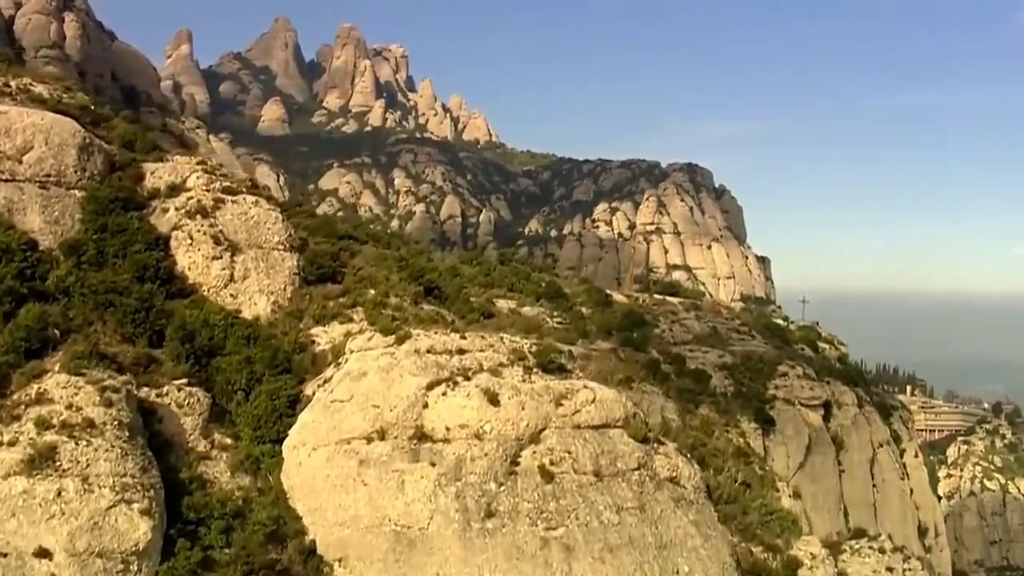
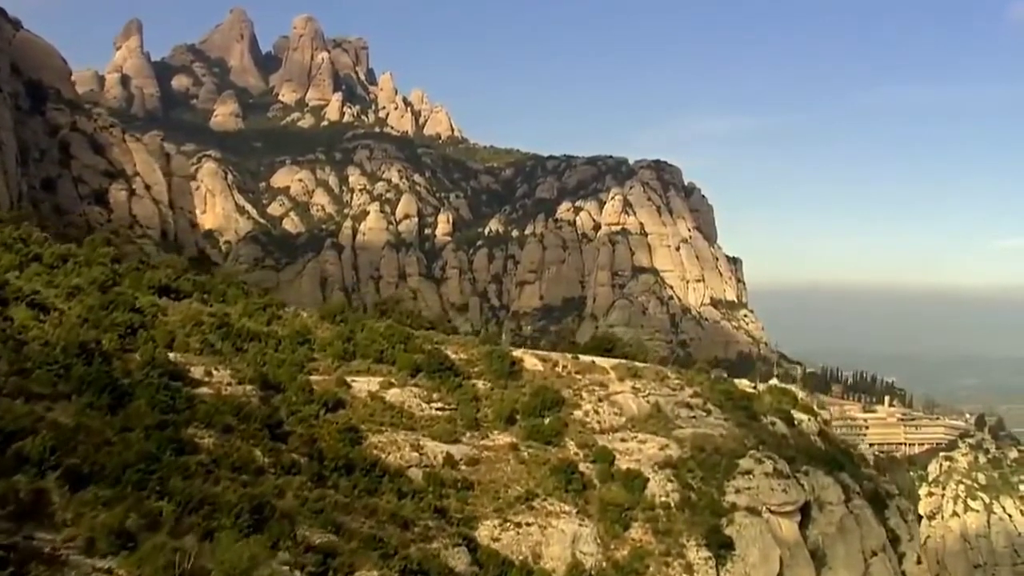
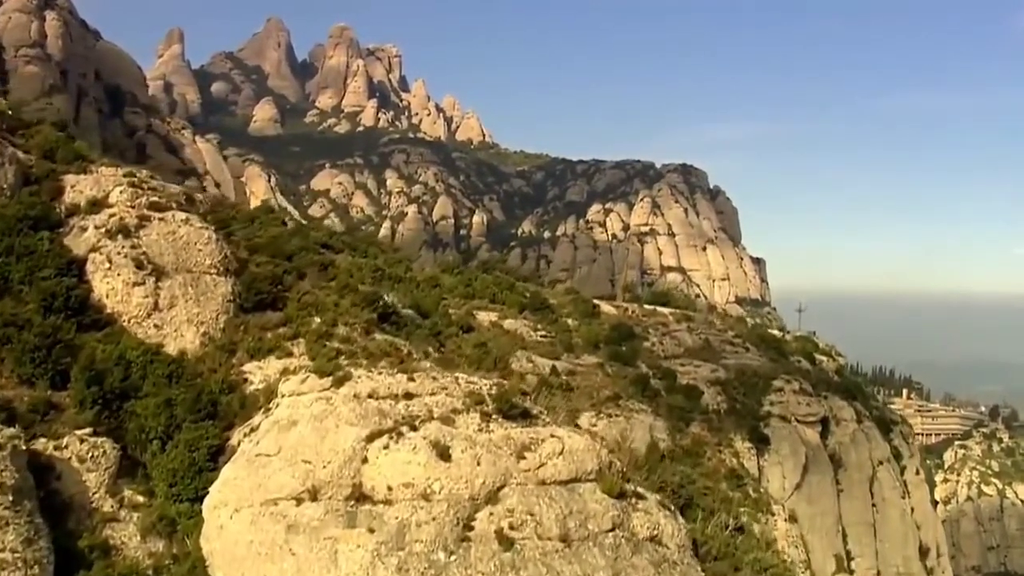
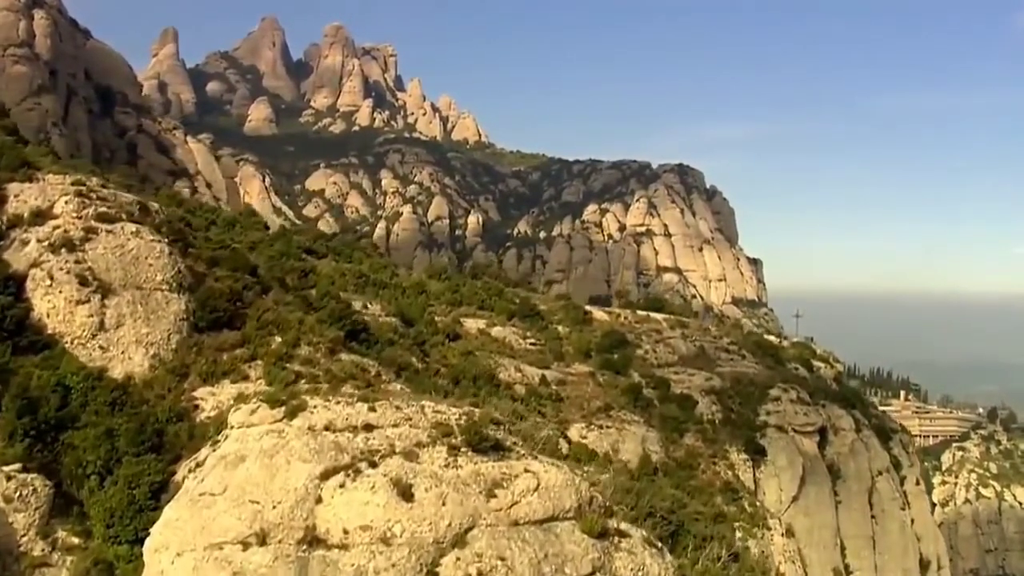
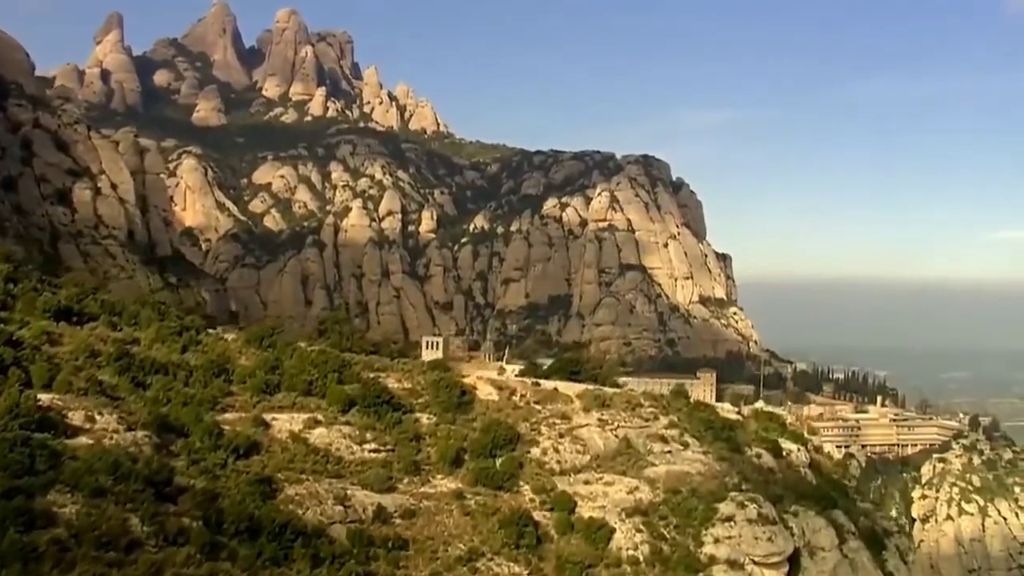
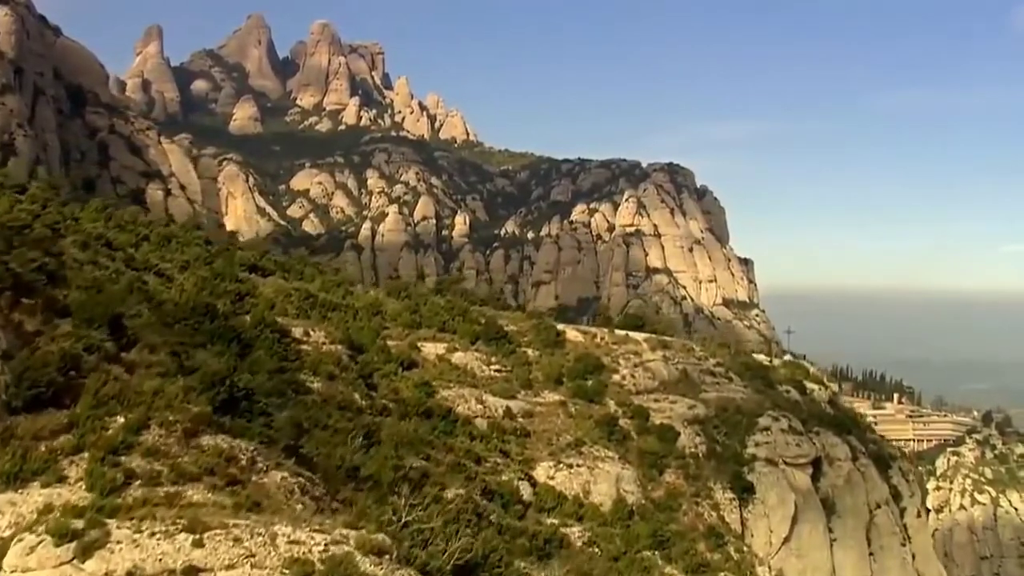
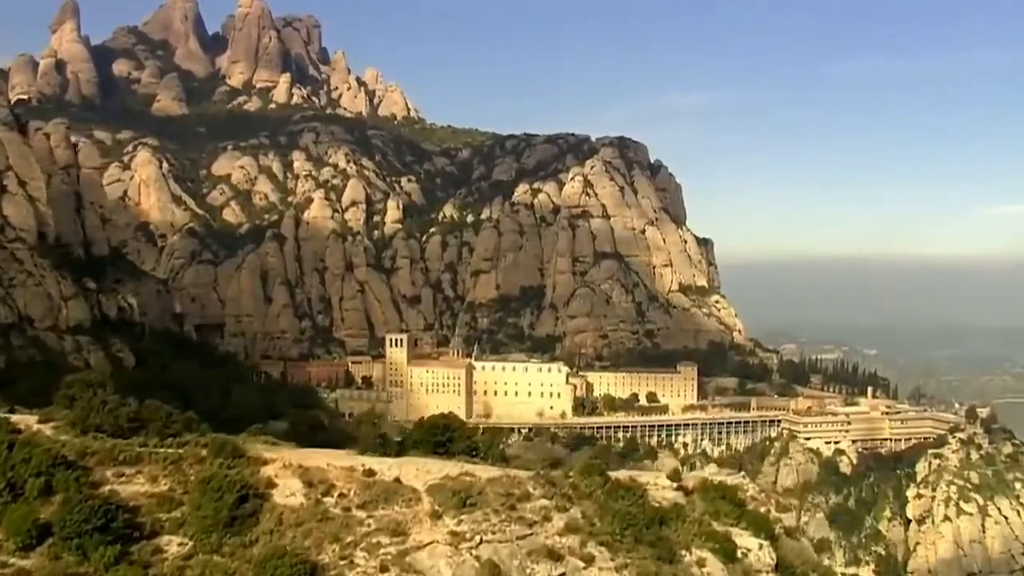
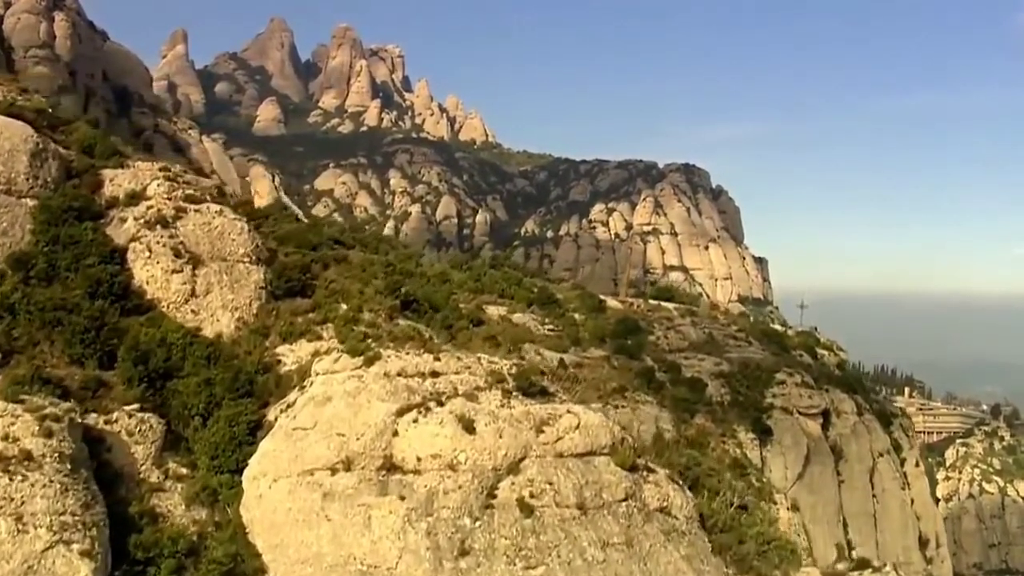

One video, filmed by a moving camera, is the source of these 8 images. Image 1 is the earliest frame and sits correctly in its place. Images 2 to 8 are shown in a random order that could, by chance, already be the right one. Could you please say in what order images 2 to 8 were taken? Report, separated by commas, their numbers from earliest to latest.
8, 3, 4, 6, 2, 5, 7
